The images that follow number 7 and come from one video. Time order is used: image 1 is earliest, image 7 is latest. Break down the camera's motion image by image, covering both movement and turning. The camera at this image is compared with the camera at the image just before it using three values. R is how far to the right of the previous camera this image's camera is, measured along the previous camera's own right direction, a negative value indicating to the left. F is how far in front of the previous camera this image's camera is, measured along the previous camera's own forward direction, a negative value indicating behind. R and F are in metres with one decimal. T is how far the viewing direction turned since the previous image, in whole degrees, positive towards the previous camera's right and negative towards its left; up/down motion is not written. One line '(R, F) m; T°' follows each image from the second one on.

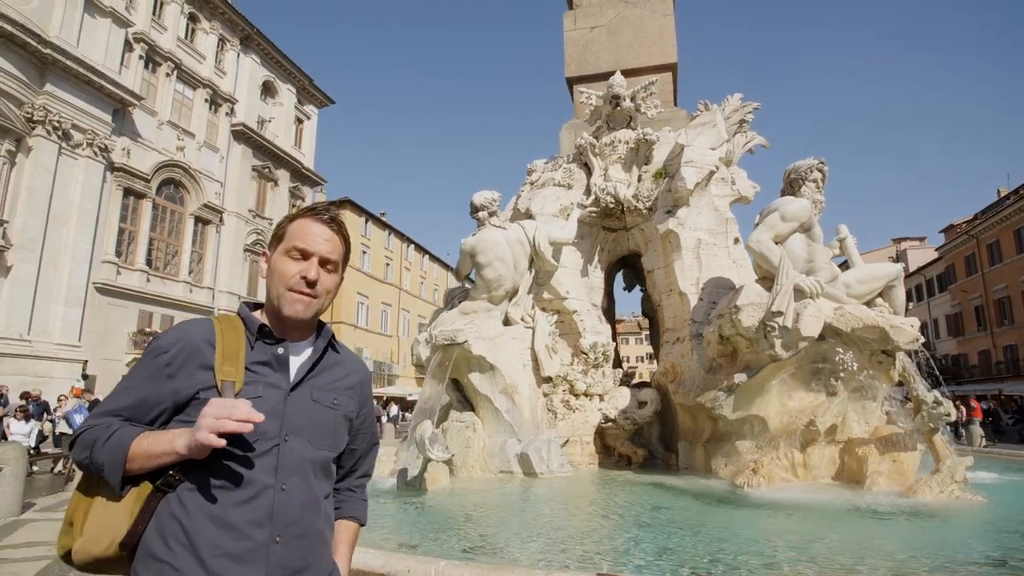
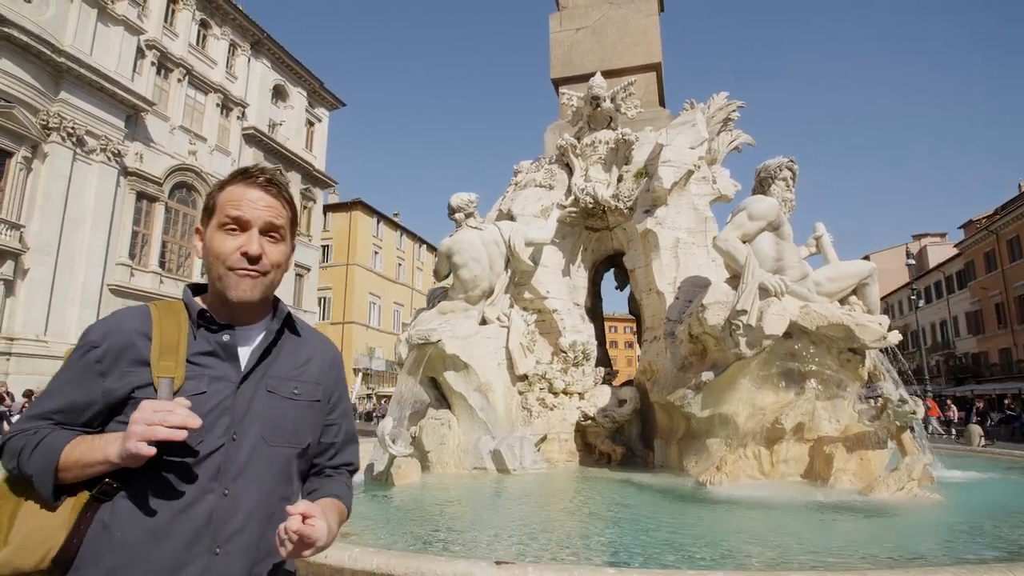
(+0.5, -0.1) m; -2°
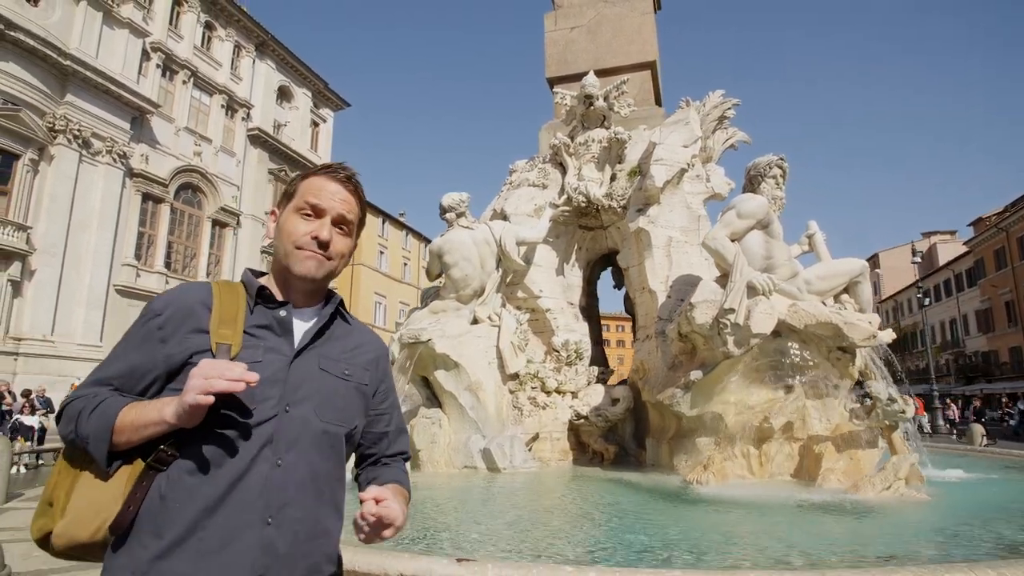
(+0.2, 0.0) m; -1°
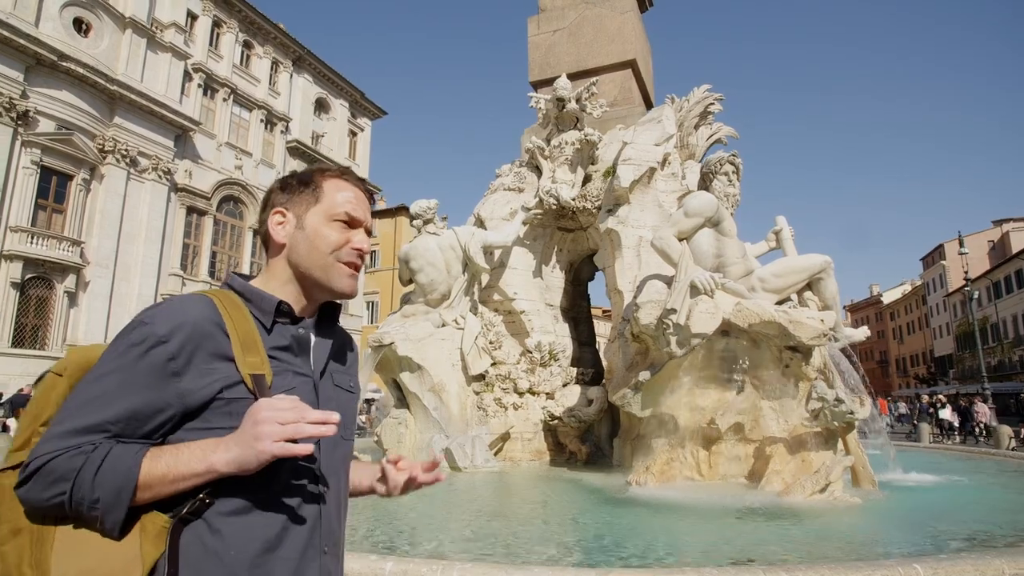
(+1.1, -0.1) m; -5°
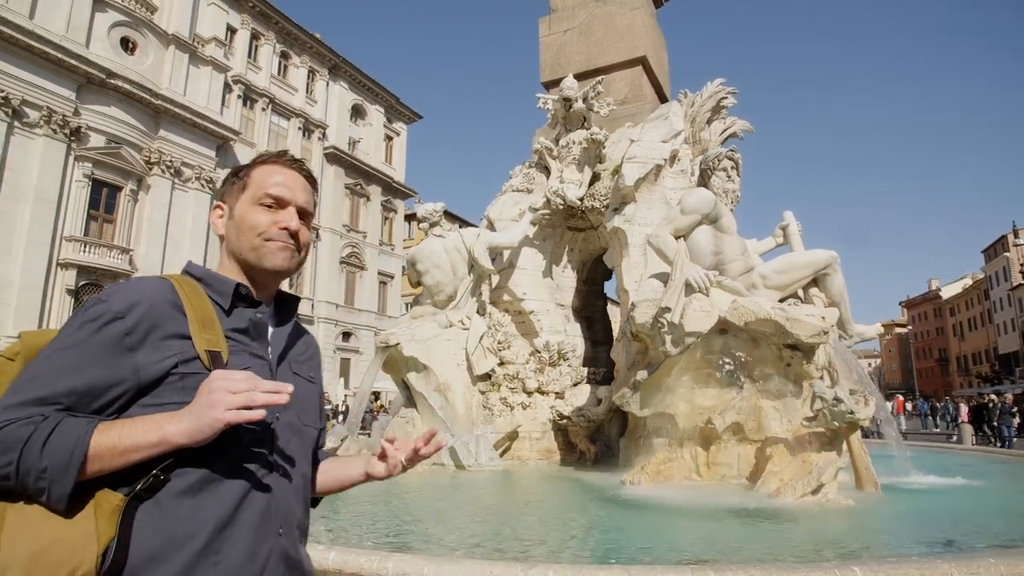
(+0.5, 0.0) m; -4°
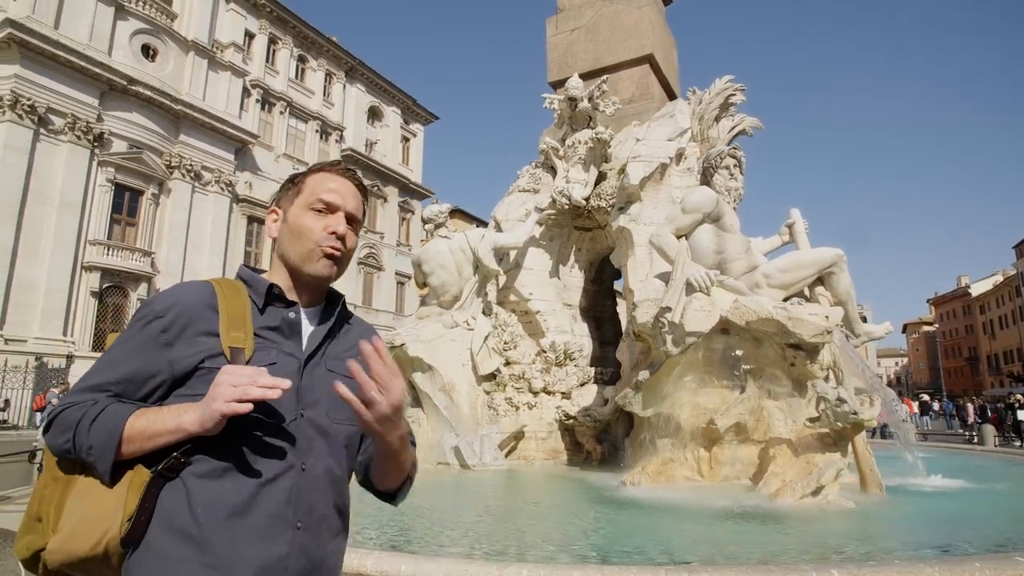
(+0.2, 0.0) m; -2°
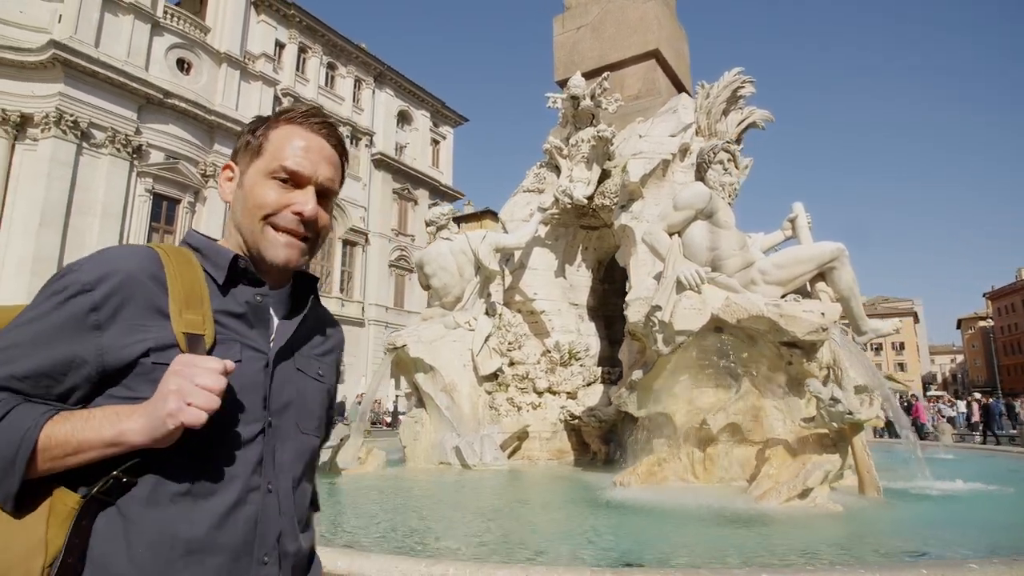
(+0.5, 0.0) m; -4°
